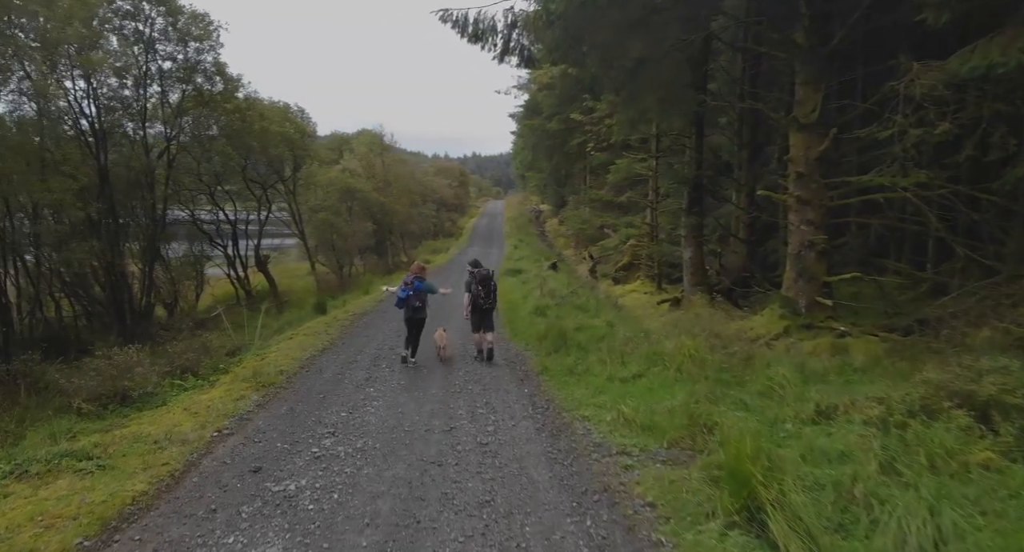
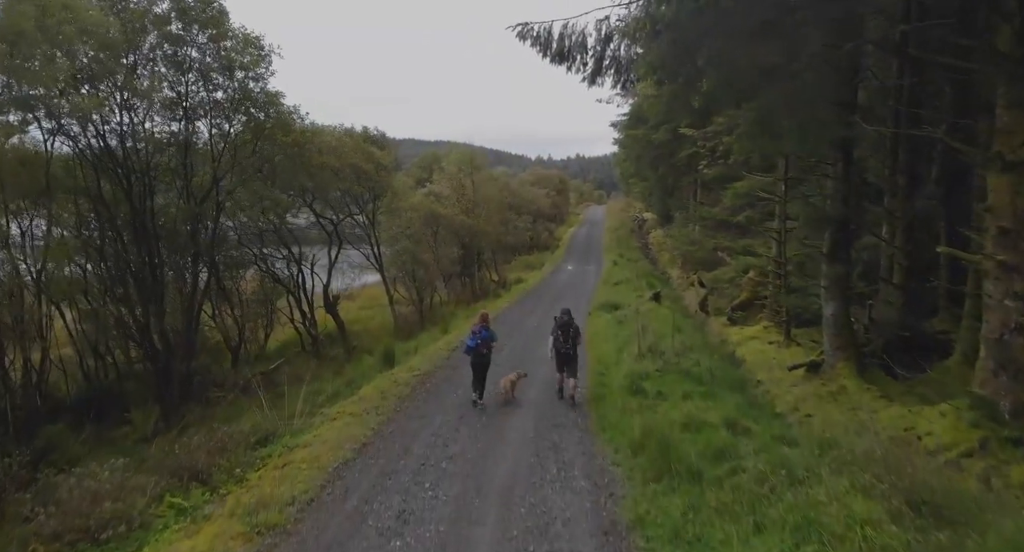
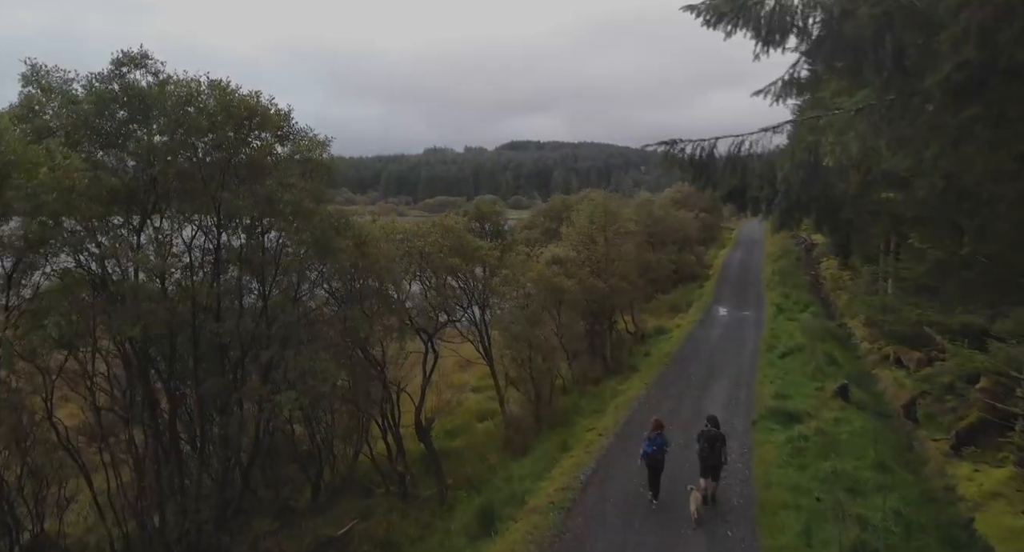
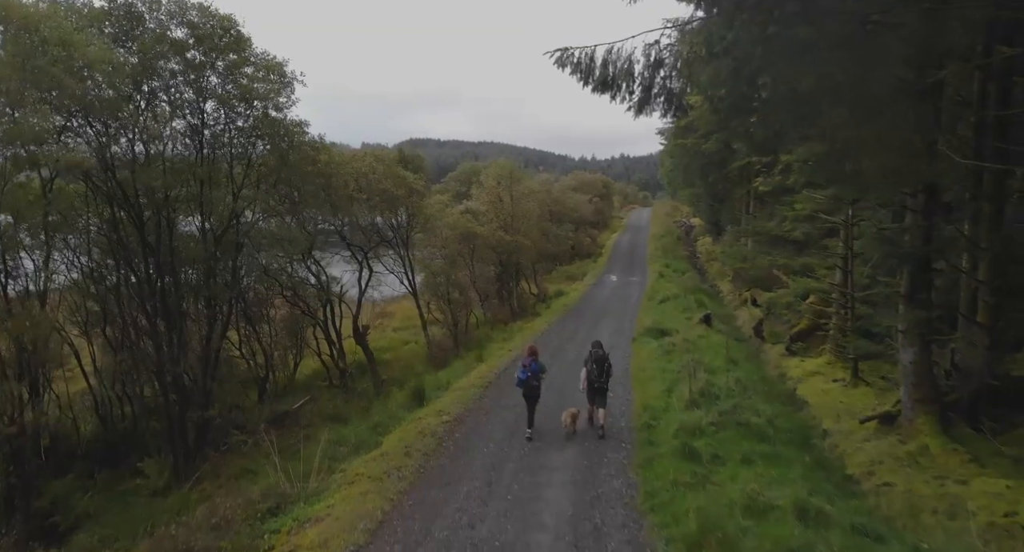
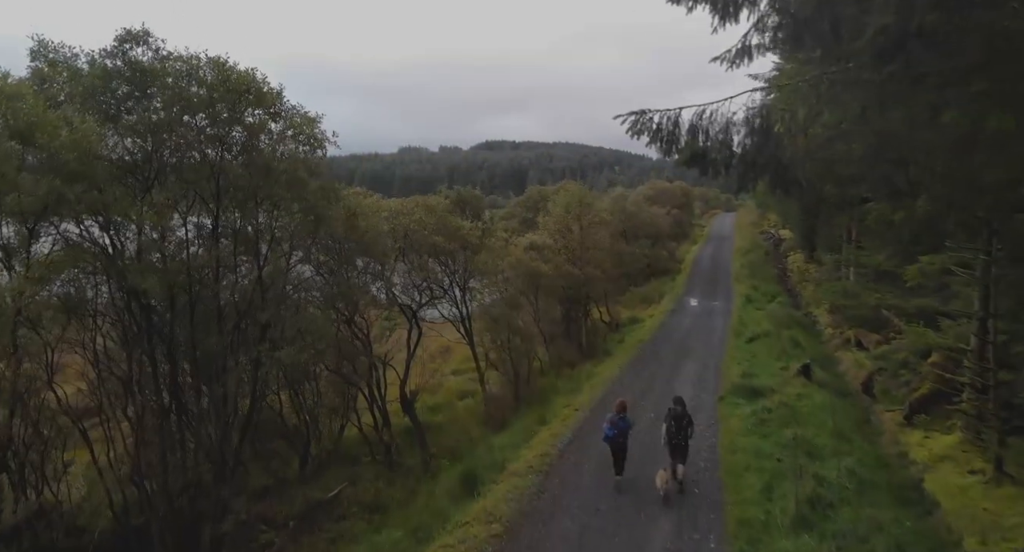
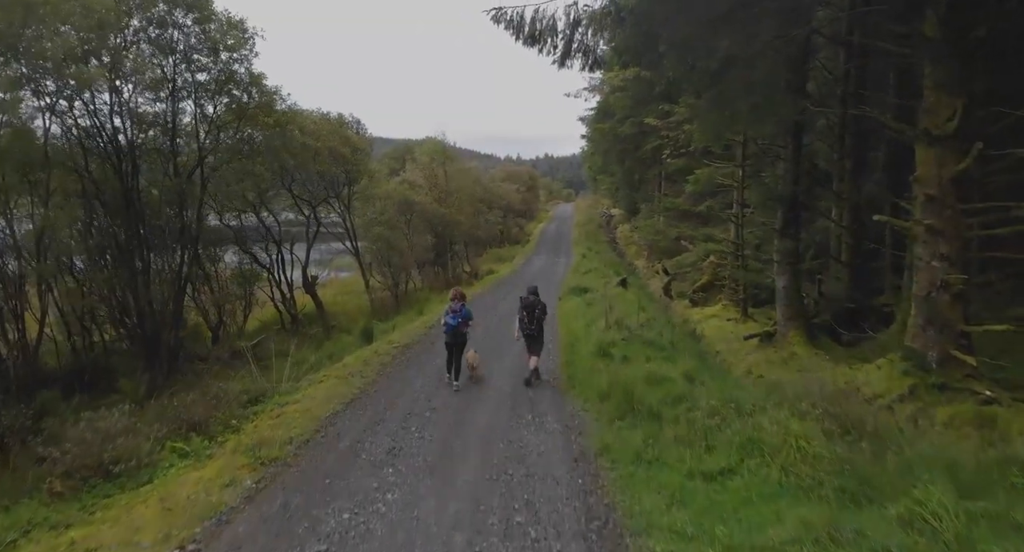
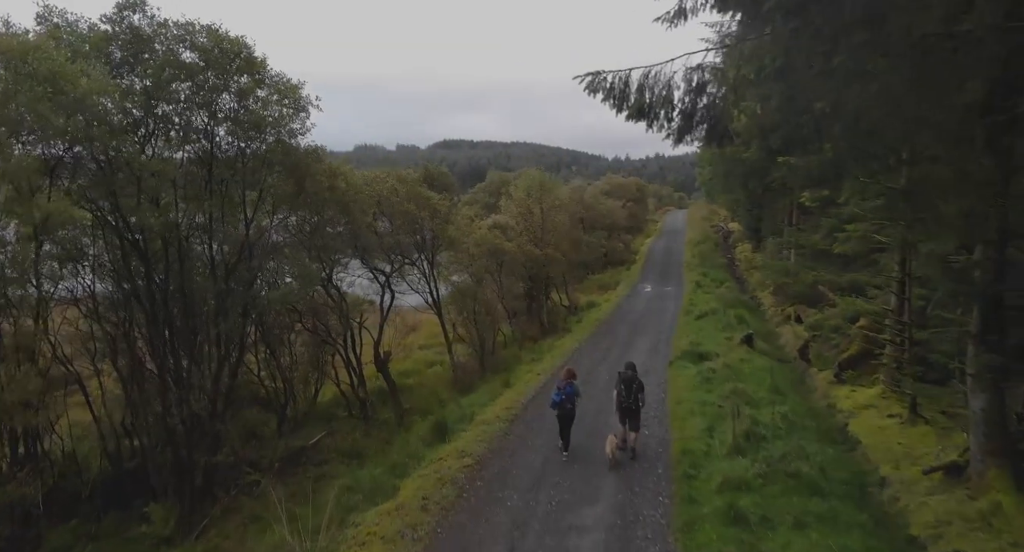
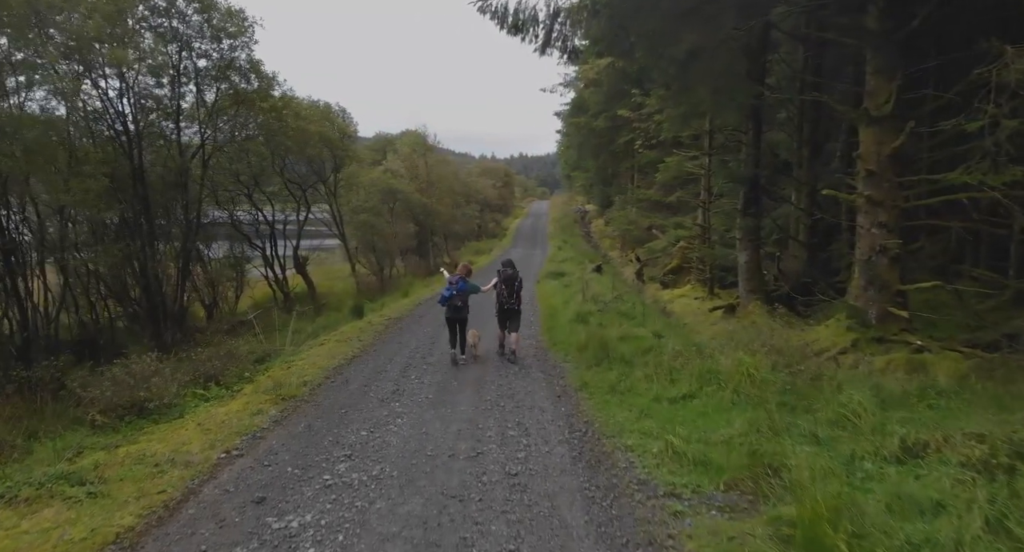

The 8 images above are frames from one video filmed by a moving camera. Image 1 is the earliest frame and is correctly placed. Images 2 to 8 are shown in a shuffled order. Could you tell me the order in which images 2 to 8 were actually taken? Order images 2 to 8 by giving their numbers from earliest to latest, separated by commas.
8, 6, 2, 4, 7, 5, 3
